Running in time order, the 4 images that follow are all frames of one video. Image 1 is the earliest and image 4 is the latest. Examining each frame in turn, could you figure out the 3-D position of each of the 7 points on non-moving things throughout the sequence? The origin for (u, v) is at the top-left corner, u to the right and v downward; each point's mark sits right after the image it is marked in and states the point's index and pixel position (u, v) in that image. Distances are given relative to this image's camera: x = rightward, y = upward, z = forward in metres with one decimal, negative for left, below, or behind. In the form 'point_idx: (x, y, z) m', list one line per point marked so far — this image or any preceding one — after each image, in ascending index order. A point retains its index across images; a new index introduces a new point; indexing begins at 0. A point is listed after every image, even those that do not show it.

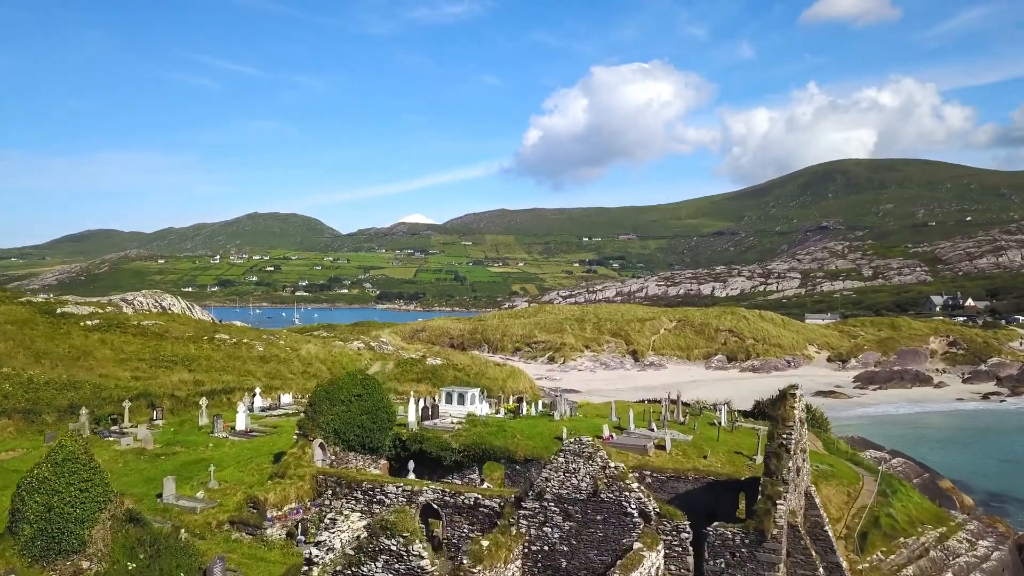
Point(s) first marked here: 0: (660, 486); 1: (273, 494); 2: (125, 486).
0: (+4.1, -5.5, +18.0) m
1: (-5.7, -5.0, +15.7) m
2: (-9.8, -5.1, +16.5) m
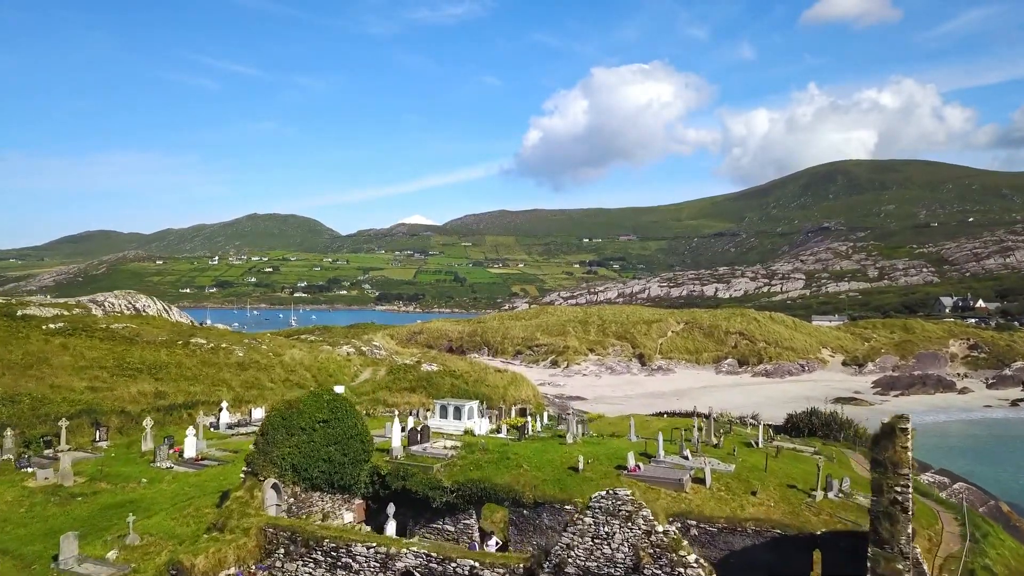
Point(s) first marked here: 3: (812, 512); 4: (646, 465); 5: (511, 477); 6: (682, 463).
0: (+4.3, -5.5, +14.2) m
1: (-5.6, -4.9, +11.9) m
2: (-9.7, -5.0, +12.8) m
3: (+7.5, -5.6, +16.3) m
4: (+3.7, -4.9, +18.1) m
5: (0.0, -4.6, +16.1) m
6: (+4.8, -4.9, +18.3) m
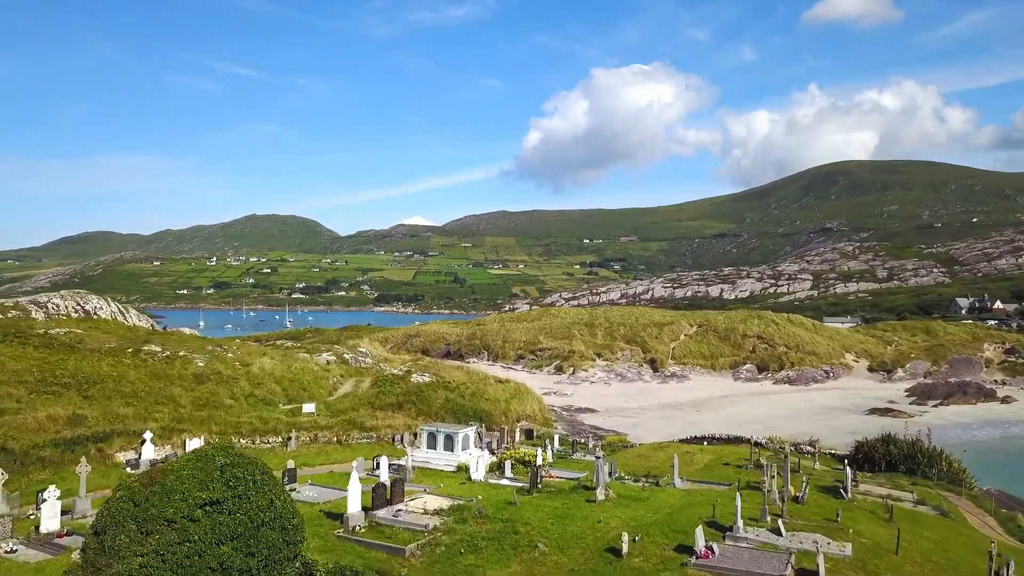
0: (+4.5, -5.4, +8.3) m
1: (-5.4, -4.8, +6.0) m
2: (-9.5, -4.9, +6.9) m
3: (+7.7, -5.5, +10.5) m
4: (+3.9, -4.8, +12.2) m
5: (+0.2, -4.5, +10.2) m
6: (+5.0, -4.8, +12.5) m
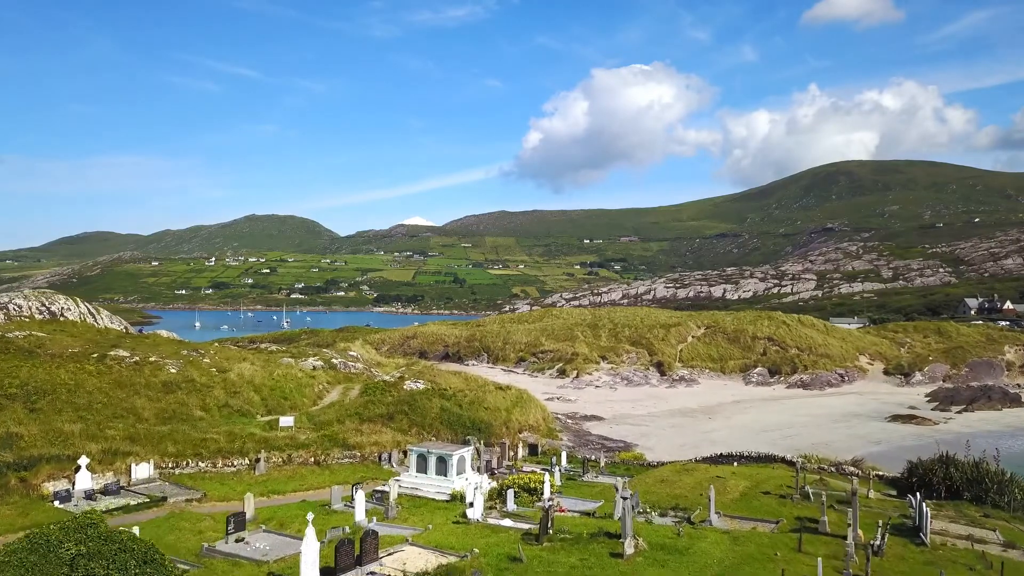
0: (+4.6, -5.3, +5.1) m
1: (-5.3, -4.7, +2.8) m
2: (-9.4, -4.8, +3.7) m
3: (+7.8, -5.4, +7.3) m
4: (+4.0, -4.7, +9.0) m
5: (+0.3, -4.5, +7.0) m
6: (+5.1, -4.8, +9.3) m
